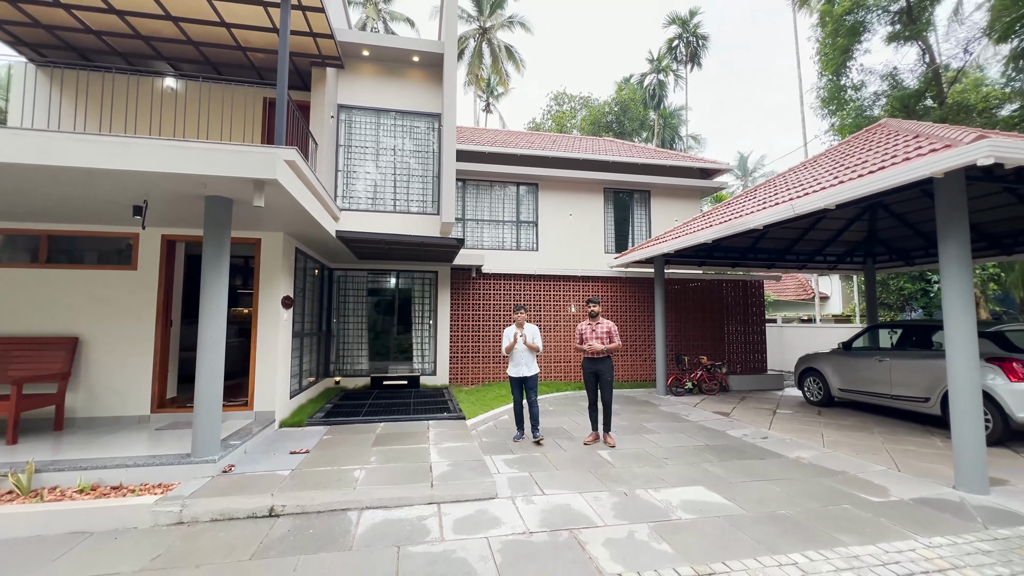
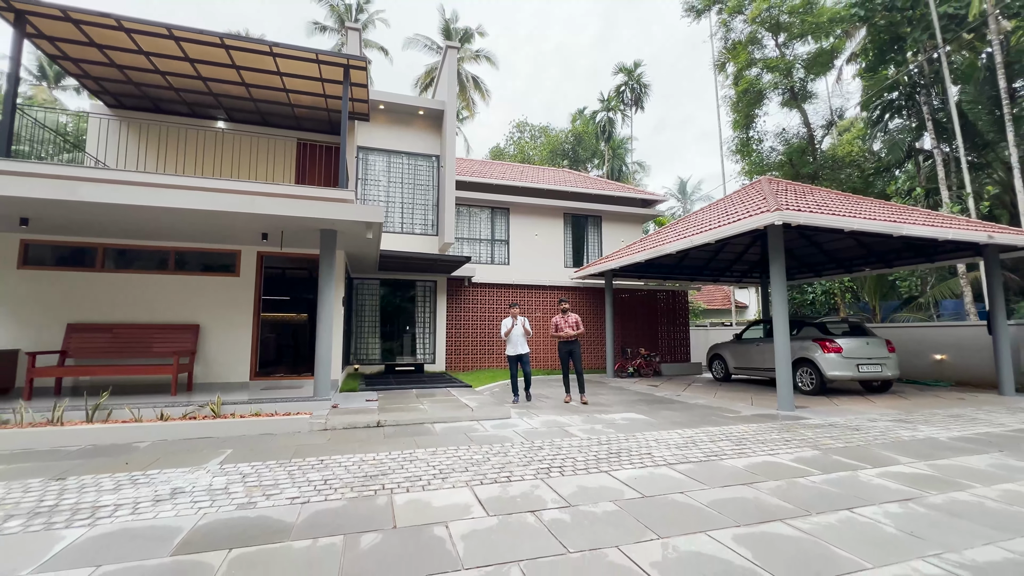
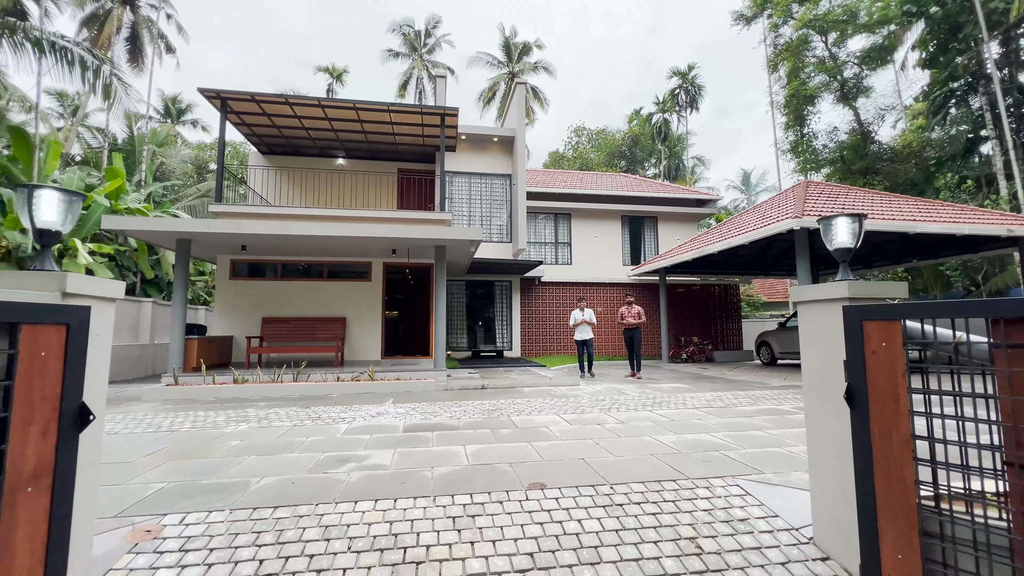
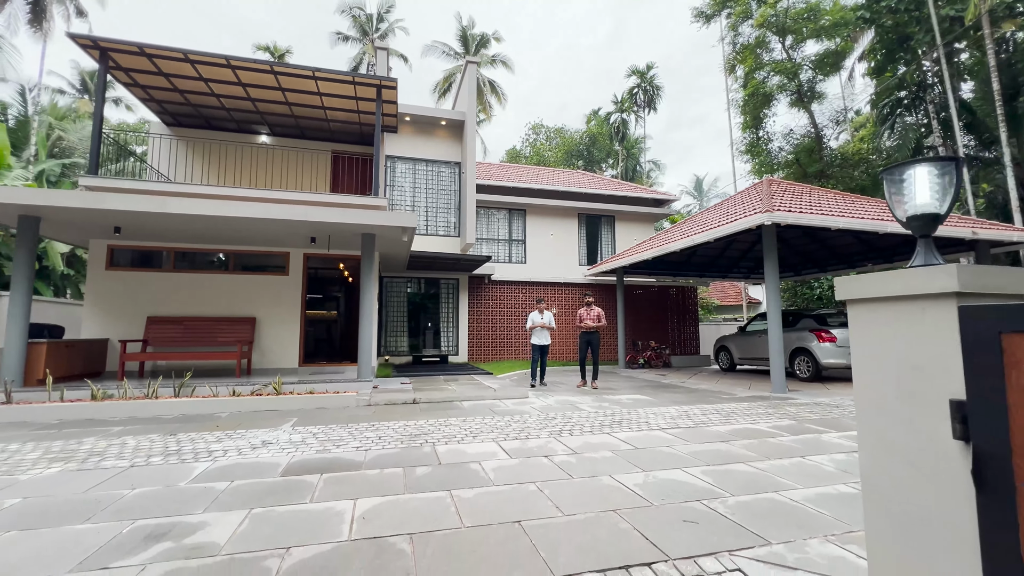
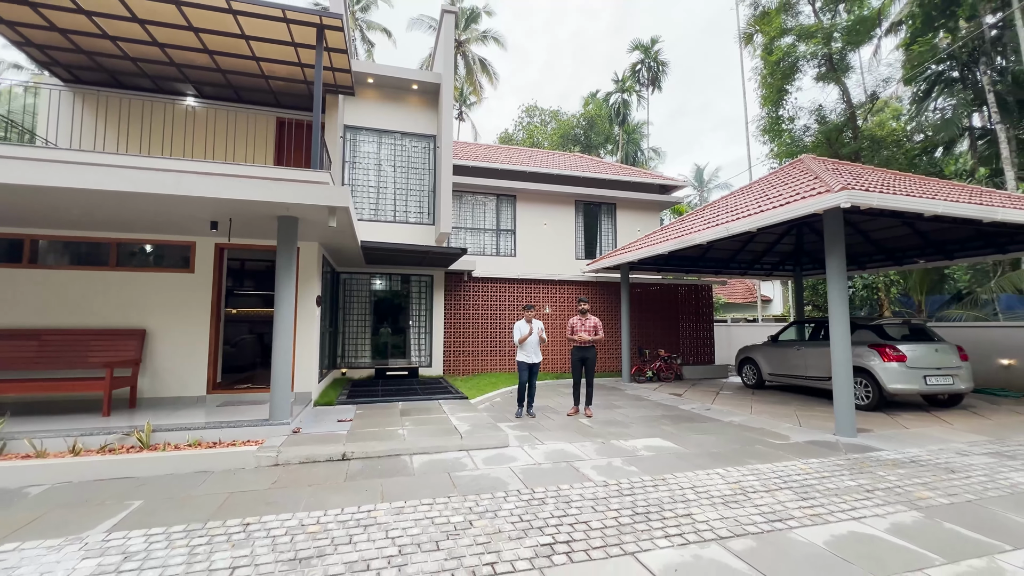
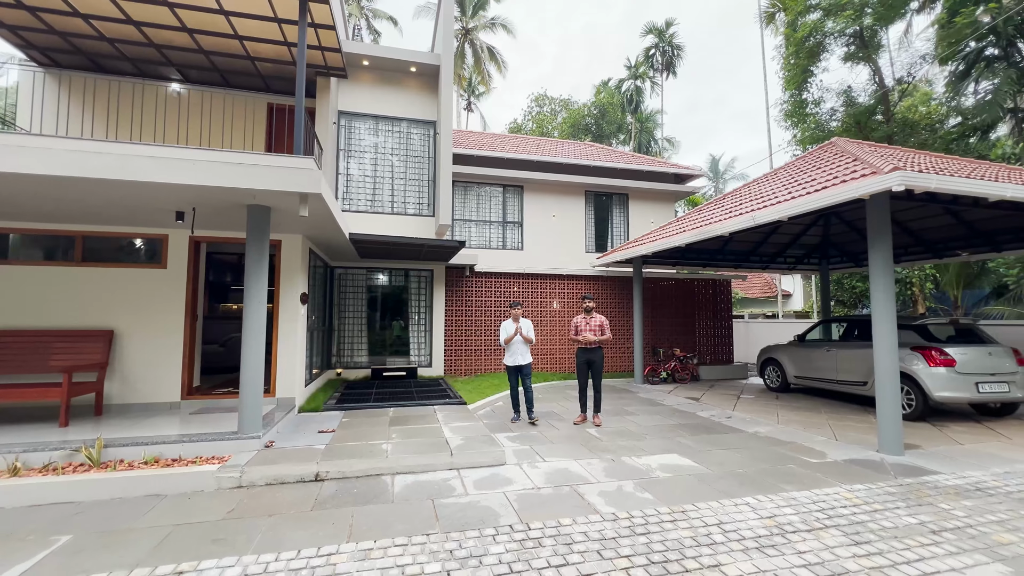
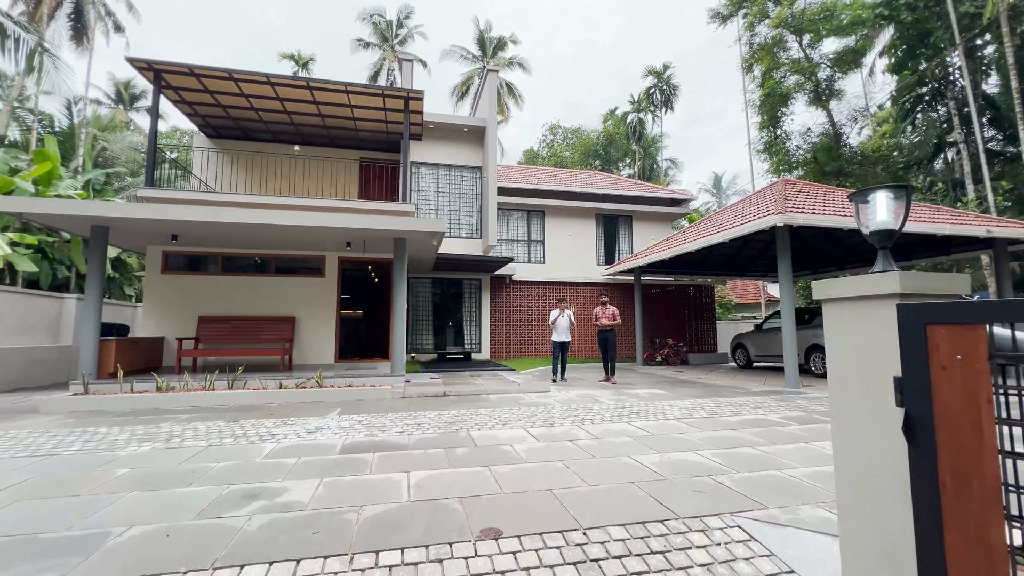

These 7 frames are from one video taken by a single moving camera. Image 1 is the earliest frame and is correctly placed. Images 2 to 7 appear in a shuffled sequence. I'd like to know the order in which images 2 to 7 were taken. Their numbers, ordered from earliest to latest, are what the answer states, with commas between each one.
6, 5, 2, 4, 7, 3
